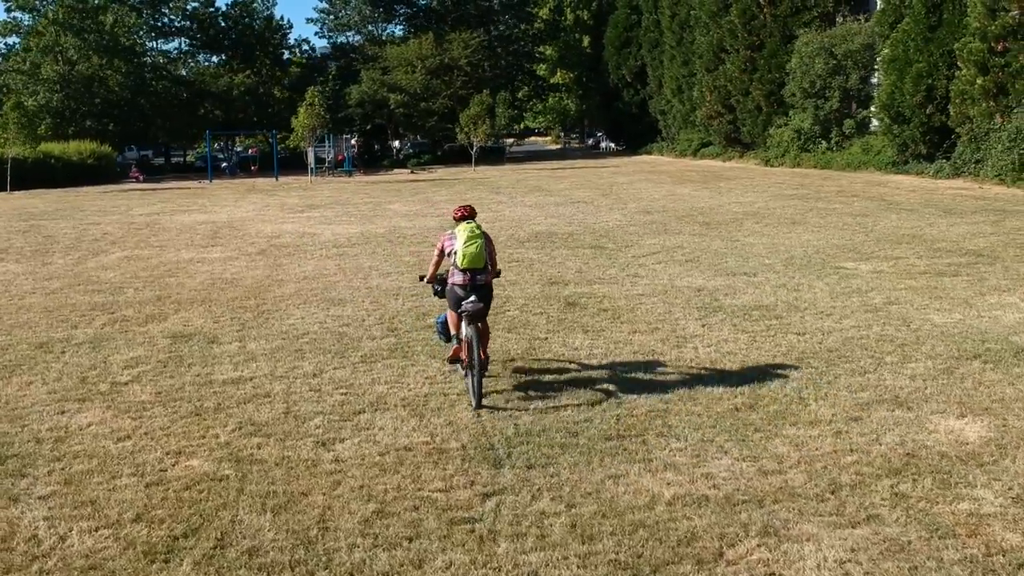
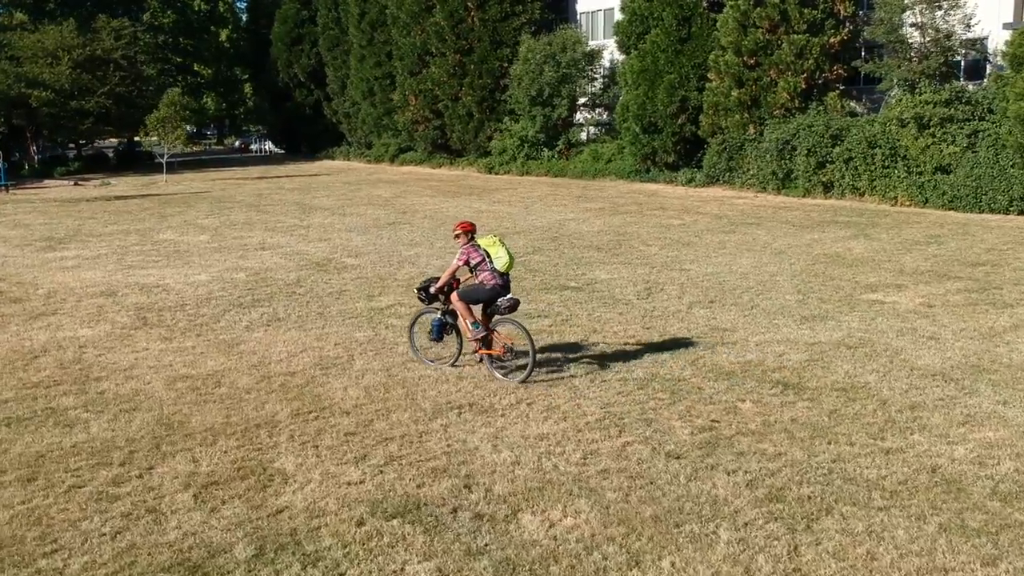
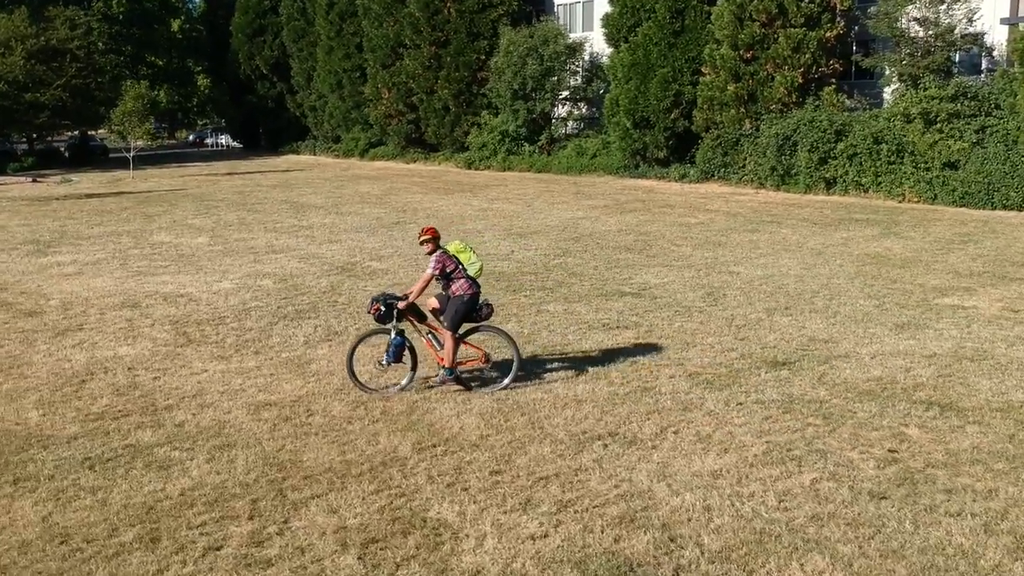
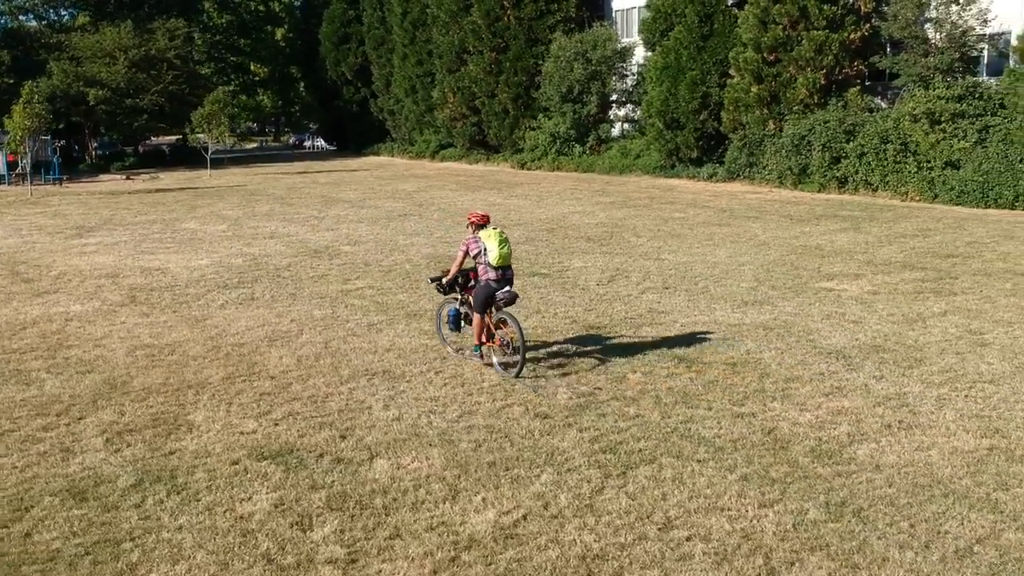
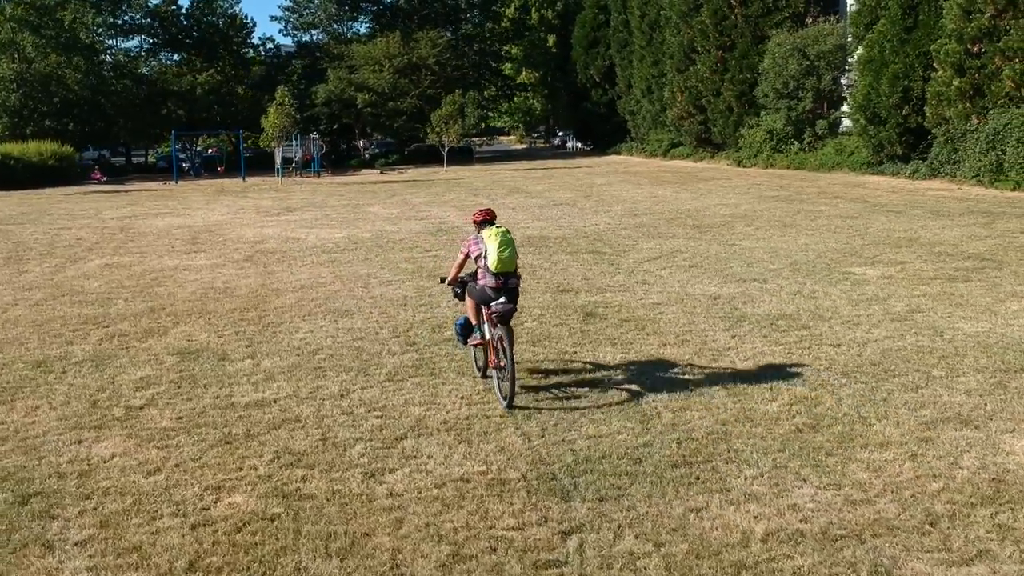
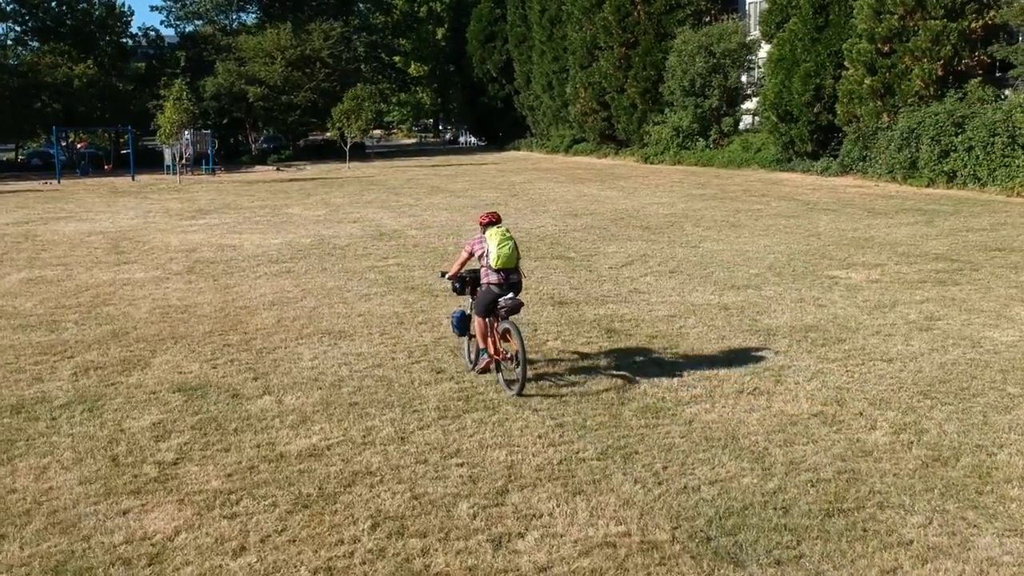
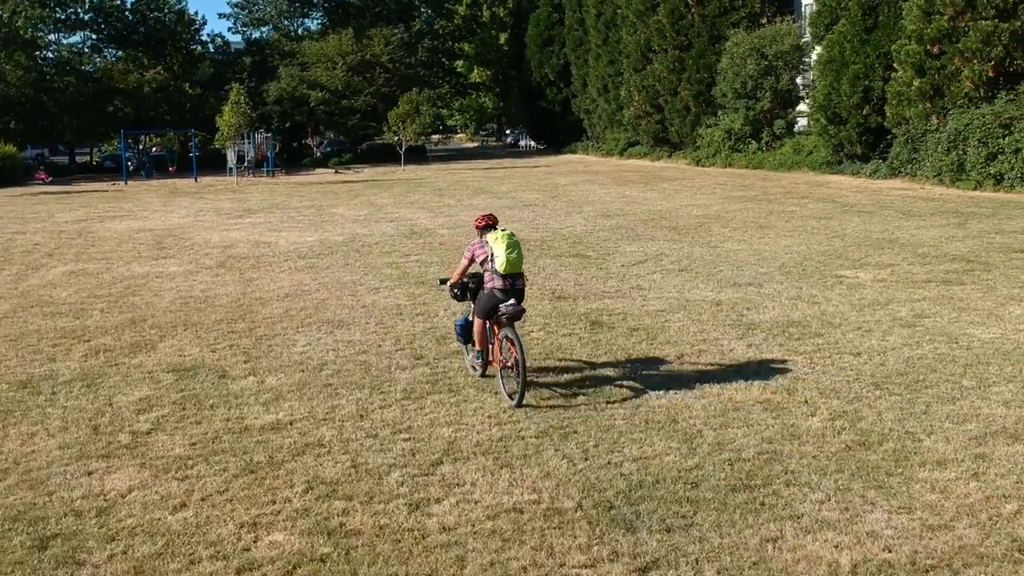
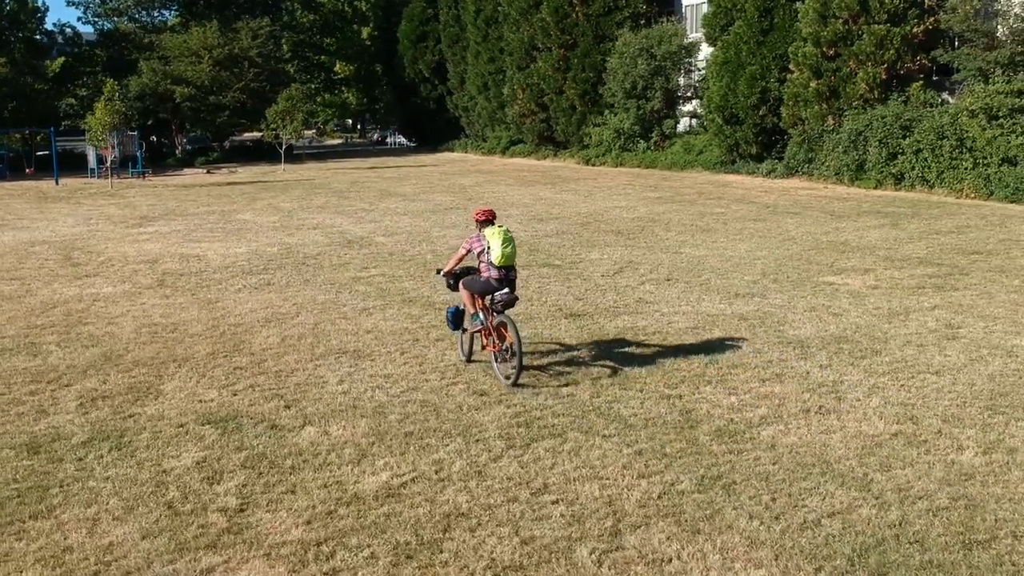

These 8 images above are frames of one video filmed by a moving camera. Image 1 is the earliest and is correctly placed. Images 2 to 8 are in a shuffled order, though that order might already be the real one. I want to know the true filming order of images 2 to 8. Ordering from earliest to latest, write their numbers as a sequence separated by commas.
5, 7, 6, 8, 4, 2, 3
